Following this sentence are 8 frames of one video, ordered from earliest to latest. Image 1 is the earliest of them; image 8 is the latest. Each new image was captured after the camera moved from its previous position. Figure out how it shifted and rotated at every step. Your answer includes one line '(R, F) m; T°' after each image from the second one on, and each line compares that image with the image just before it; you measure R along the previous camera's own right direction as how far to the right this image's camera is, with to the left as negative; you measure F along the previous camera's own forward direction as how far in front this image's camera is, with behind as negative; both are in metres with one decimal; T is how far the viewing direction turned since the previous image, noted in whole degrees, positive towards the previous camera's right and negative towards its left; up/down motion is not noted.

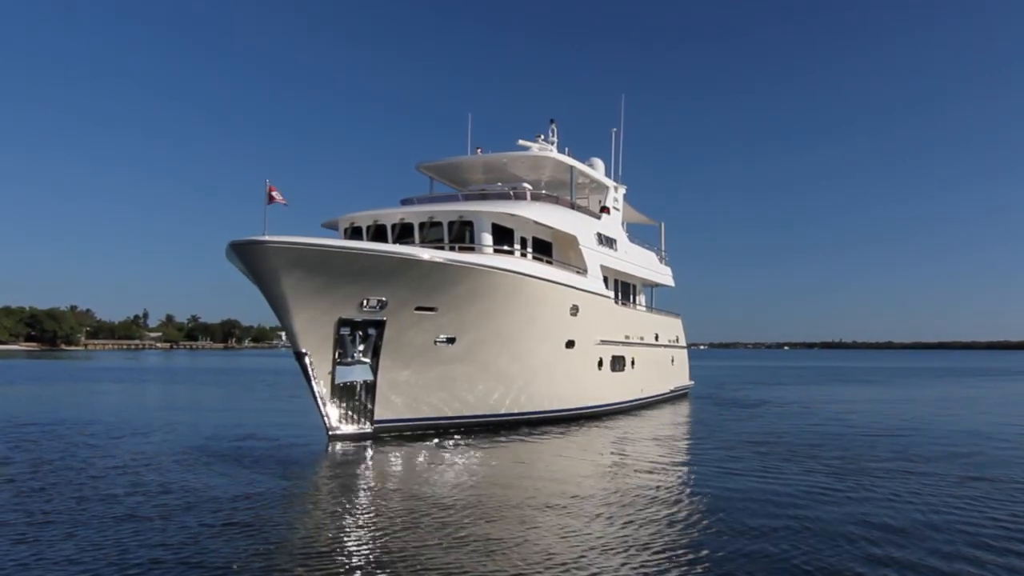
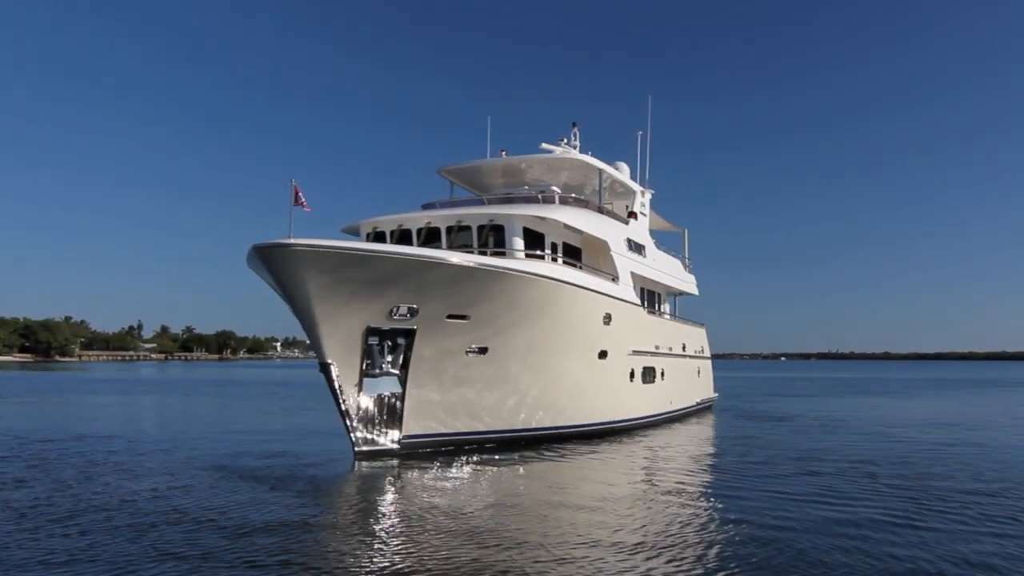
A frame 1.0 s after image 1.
(-0.7, +0.8) m; 0°
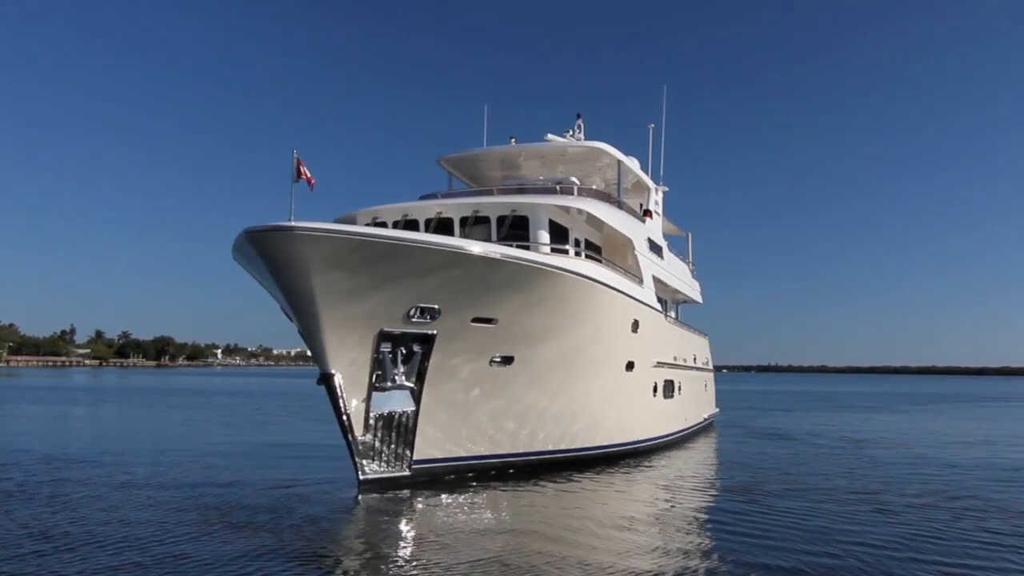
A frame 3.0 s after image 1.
(-1.2, +1.8) m; +4°
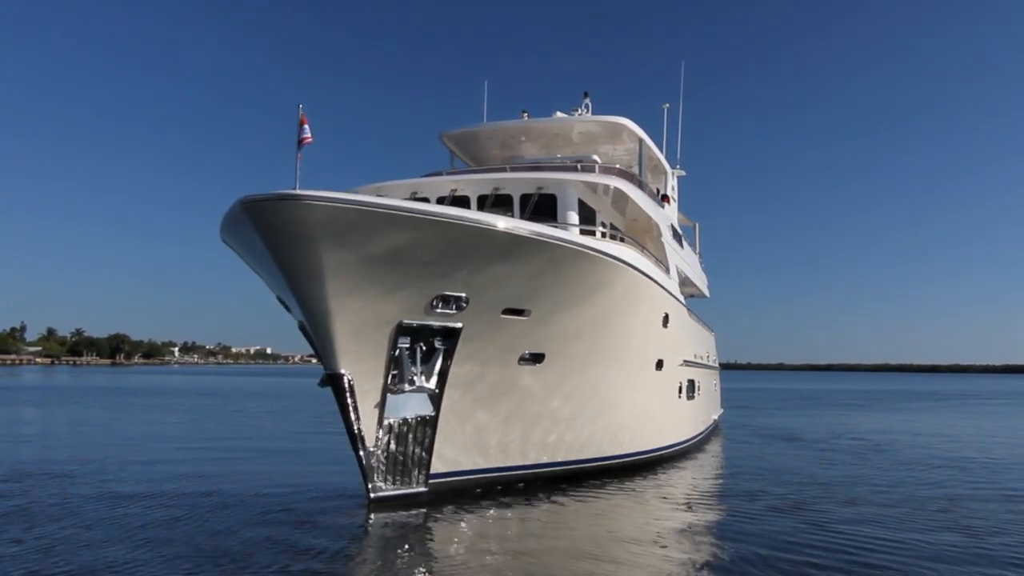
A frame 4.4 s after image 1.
(-0.8, +1.4) m; +3°
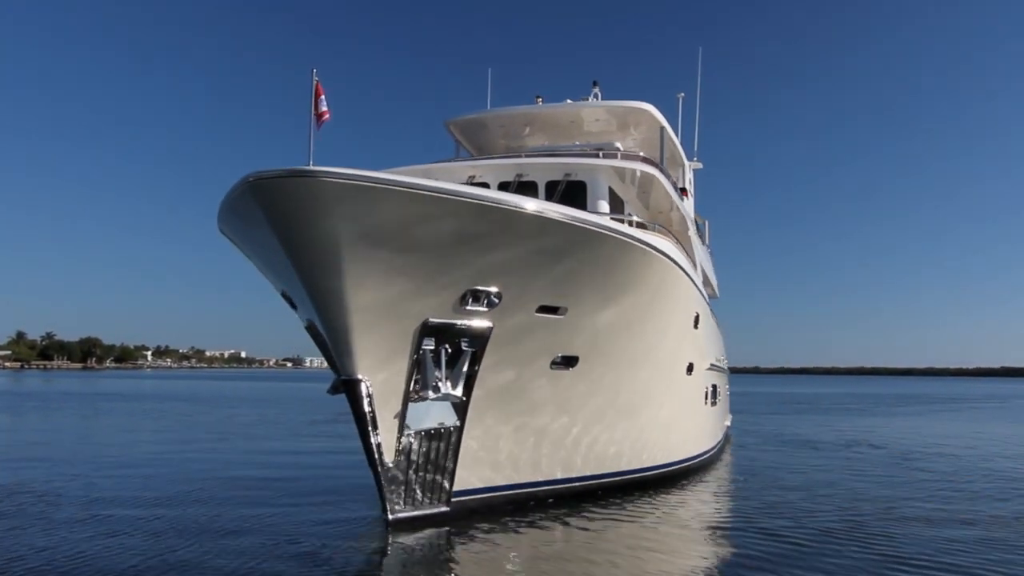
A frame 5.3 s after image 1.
(-0.6, +1.0) m; +2°
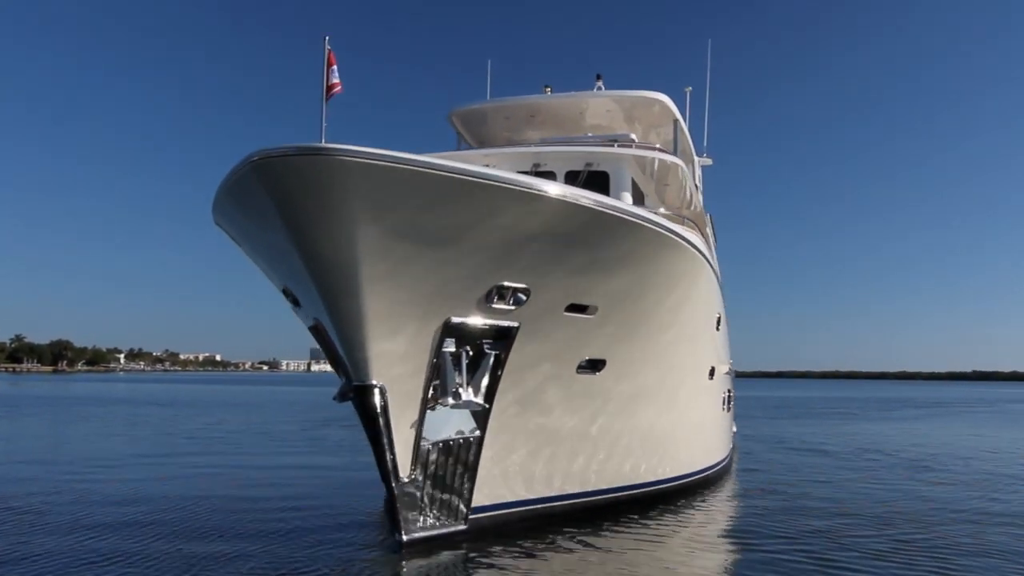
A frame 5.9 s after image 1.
(-0.4, +0.7) m; +2°
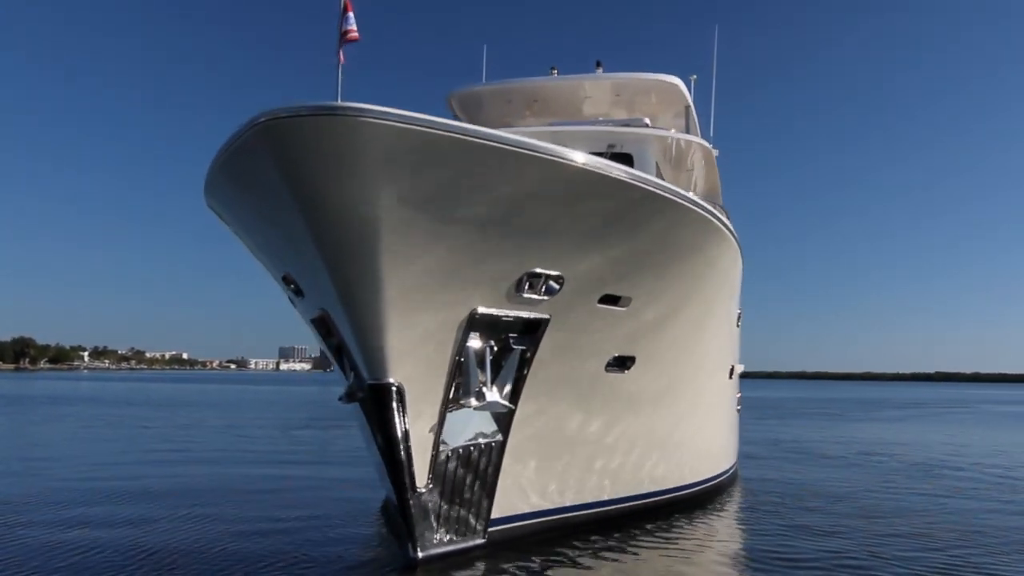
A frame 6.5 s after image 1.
(-0.5, +0.7) m; +2°
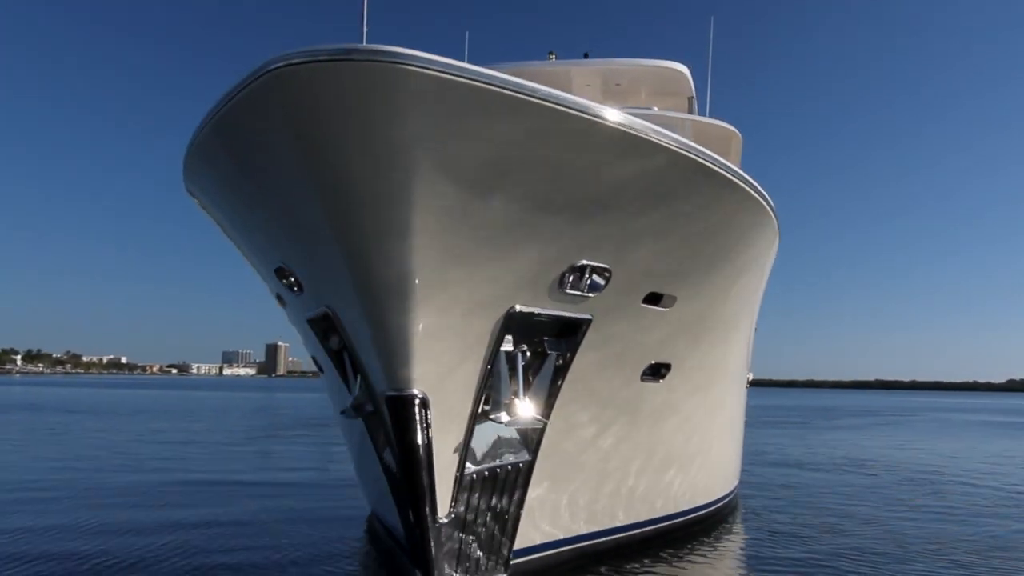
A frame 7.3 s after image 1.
(-0.6, +0.9) m; +4°
